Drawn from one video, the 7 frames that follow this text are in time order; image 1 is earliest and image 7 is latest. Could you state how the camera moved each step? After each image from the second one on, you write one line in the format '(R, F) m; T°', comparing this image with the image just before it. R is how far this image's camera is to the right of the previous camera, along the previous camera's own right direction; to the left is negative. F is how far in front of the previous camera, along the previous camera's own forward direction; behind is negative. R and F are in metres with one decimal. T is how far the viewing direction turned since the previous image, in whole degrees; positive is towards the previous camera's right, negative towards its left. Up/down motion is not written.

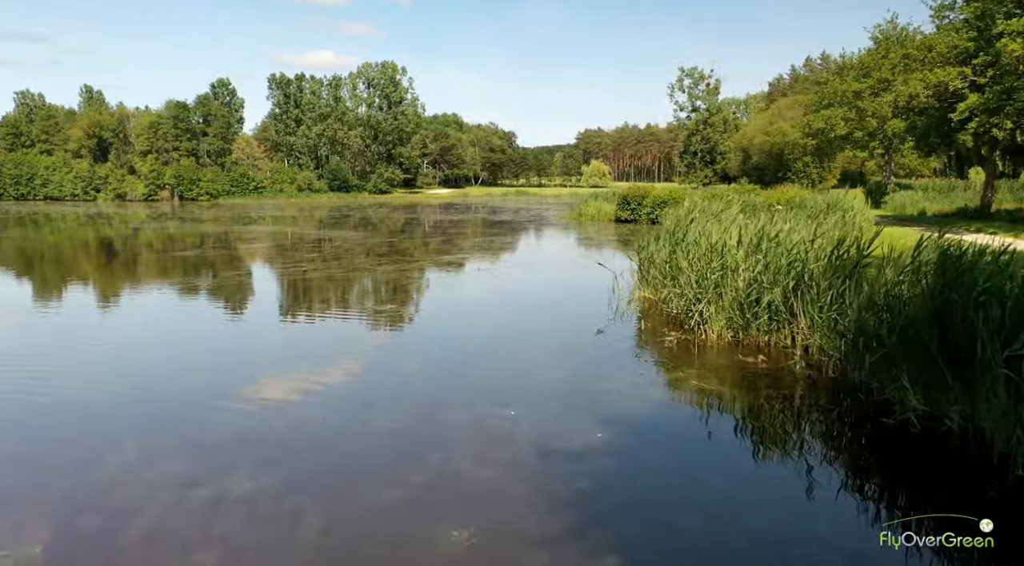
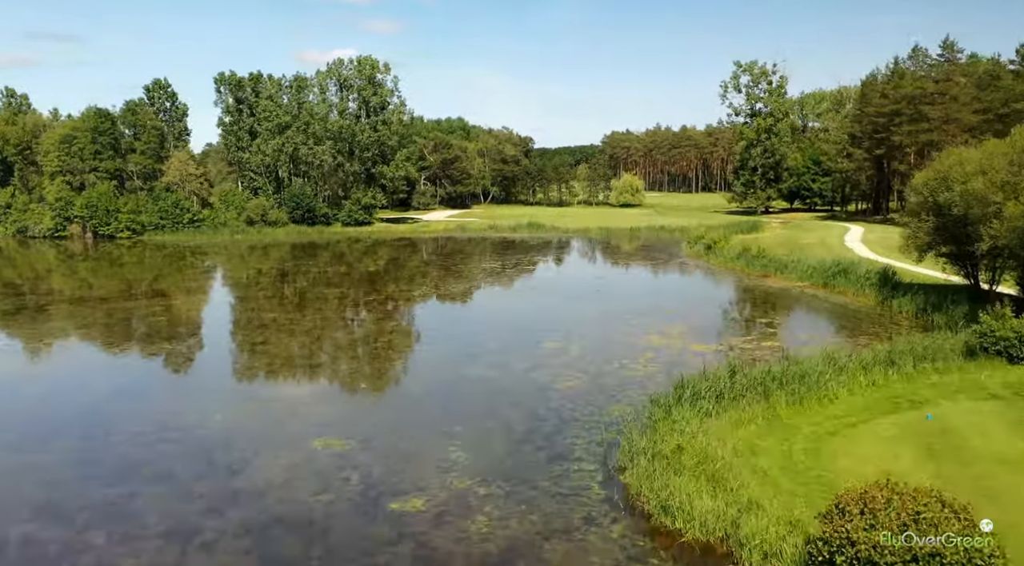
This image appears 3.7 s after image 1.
(+0.8, +16.5) m; -2°
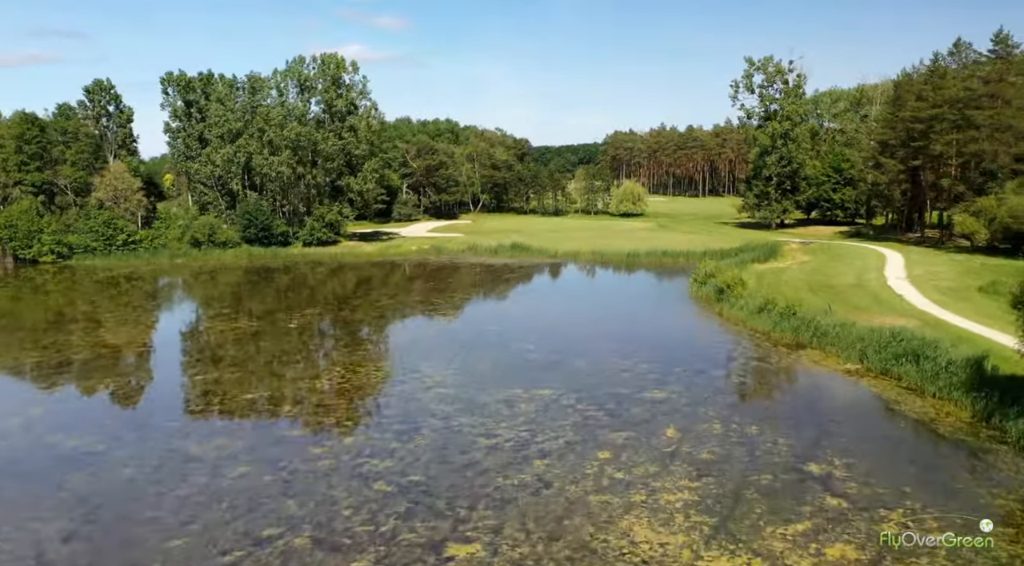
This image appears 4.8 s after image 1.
(+1.6, +7.0) m; 0°
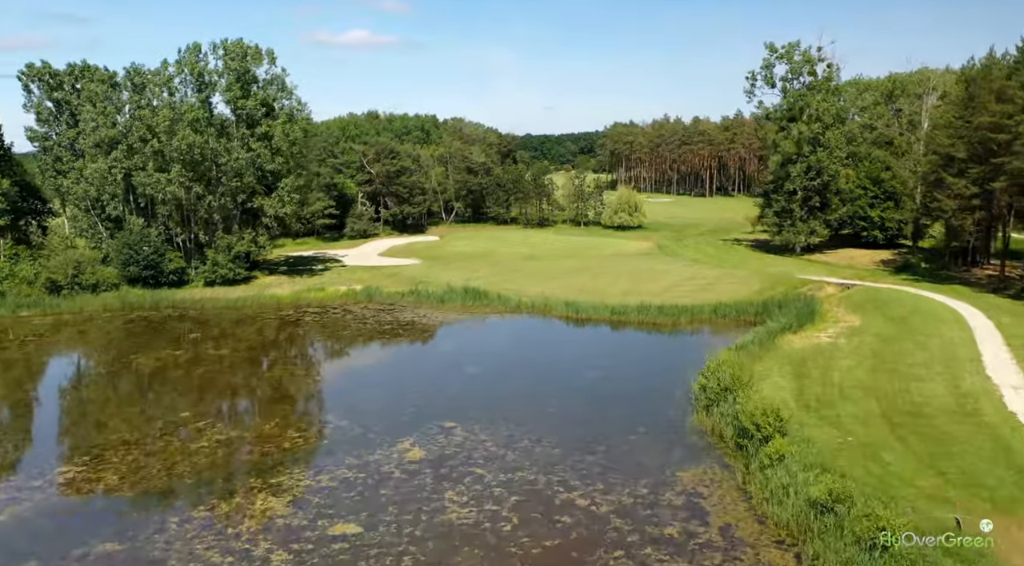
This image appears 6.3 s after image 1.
(+2.7, +11.5) m; 0°
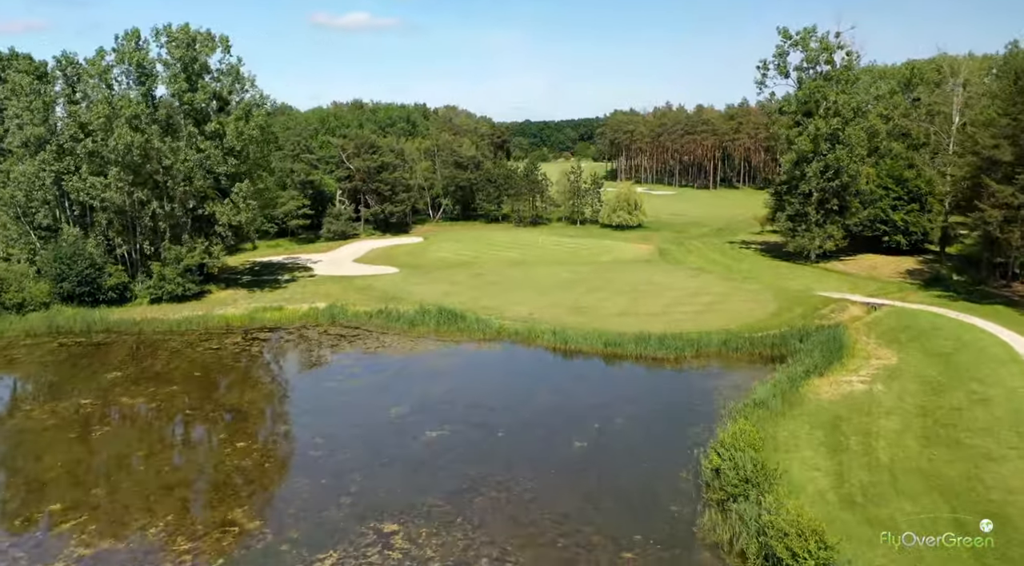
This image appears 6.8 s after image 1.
(+0.9, +4.7) m; 0°
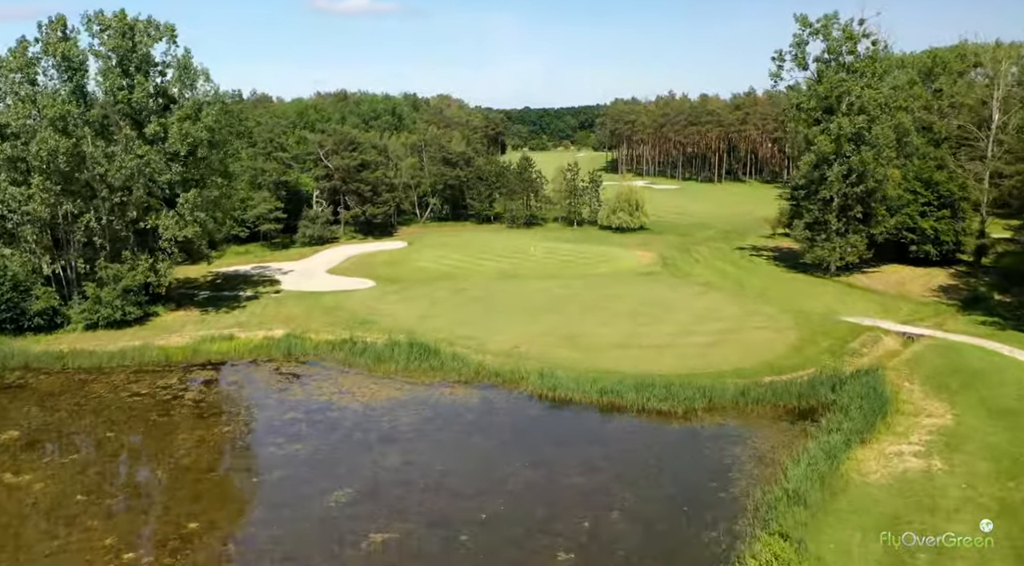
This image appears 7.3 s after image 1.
(+0.7, +4.7) m; 0°
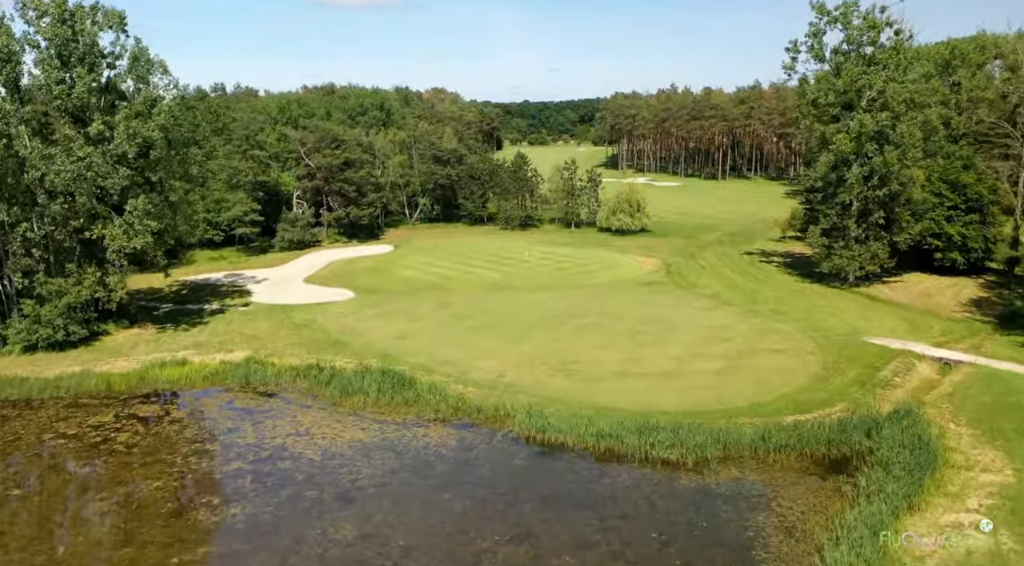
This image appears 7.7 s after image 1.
(+0.5, +3.5) m; 0°
